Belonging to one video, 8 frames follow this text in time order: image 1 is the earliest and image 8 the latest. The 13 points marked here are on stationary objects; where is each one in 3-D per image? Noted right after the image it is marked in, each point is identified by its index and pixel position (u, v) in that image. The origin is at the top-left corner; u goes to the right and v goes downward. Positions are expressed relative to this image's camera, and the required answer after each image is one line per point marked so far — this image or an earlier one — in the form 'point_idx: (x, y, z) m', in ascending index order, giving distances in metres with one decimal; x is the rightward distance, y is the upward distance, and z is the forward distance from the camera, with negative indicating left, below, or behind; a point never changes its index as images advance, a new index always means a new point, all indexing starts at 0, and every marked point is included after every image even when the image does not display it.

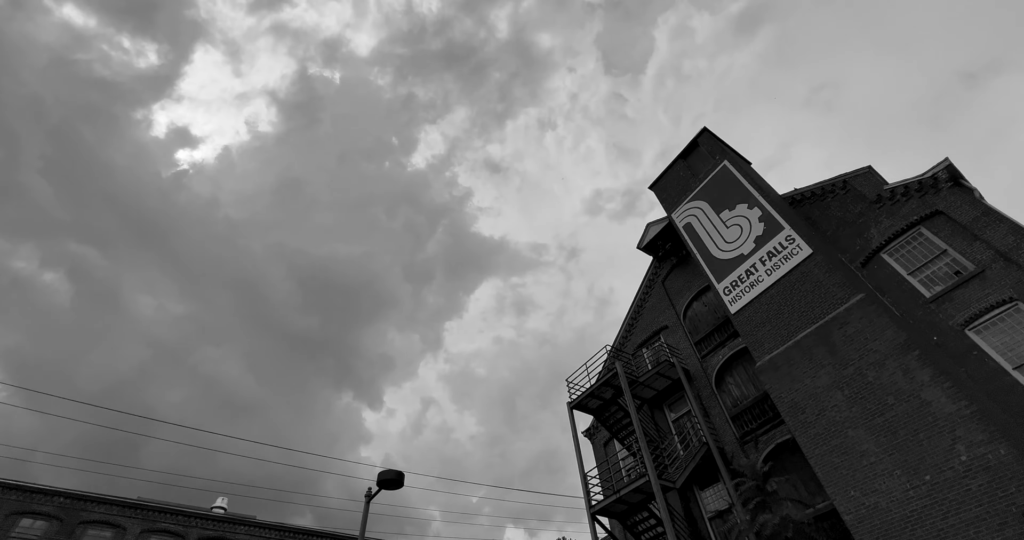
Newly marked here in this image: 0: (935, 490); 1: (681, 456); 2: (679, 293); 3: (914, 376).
0: (+8.3, -4.3, +8.9) m
1: (+5.7, -6.3, +15.2) m
2: (+7.1, -1.0, +19.3) m
3: (+8.7, -2.3, +9.8) m
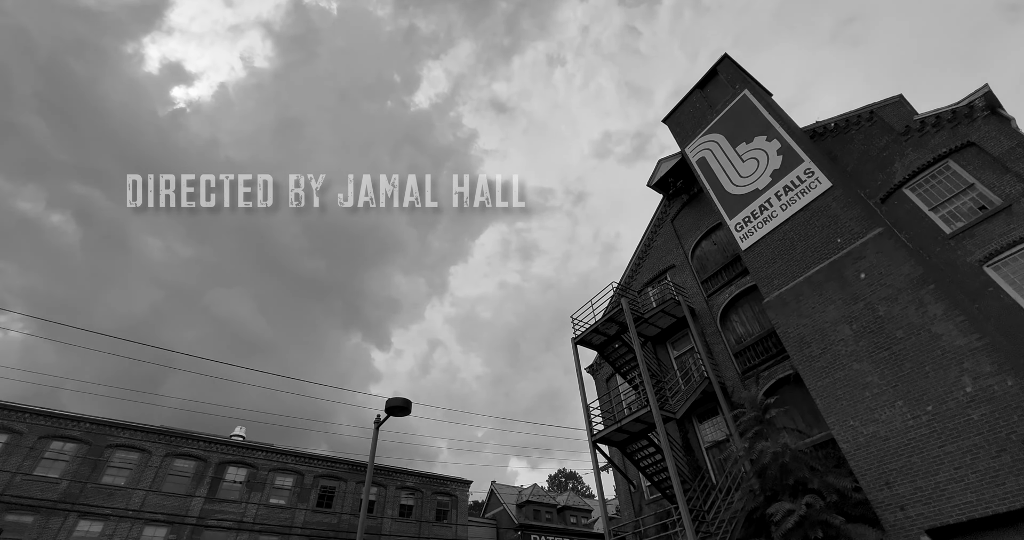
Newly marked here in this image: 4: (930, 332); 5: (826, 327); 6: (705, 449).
0: (+8.4, -3.0, +9.0) m
1: (+5.8, -4.1, +15.6) m
2: (+7.4, +1.6, +18.9) m
3: (+8.9, -0.9, +9.7) m
4: (+8.8, -1.3, +9.5) m
5: (+7.8, -1.4, +11.2) m
6: (+6.6, -6.1, +15.5) m
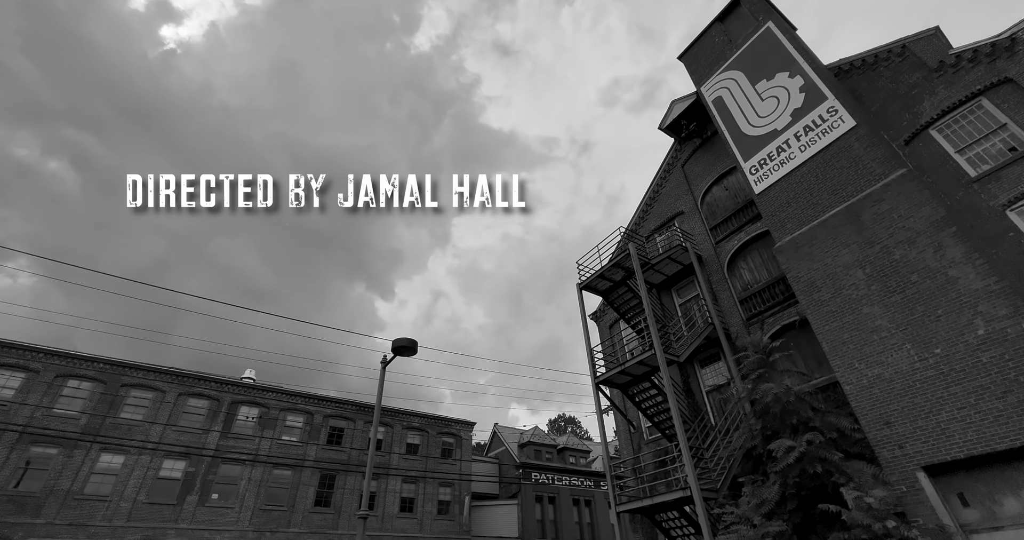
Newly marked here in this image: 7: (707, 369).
0: (+8.5, -1.8, +9.0) m
1: (+6.0, -2.3, +15.7) m
2: (+7.6, +3.8, +18.4) m
3: (+9.0, +0.3, +9.4) m
4: (+8.9, -0.1, +9.3) m
5: (+7.9, 0.0, +11.0) m
6: (+6.7, -4.3, +15.8) m
7: (+7.0, -3.5, +16.2) m
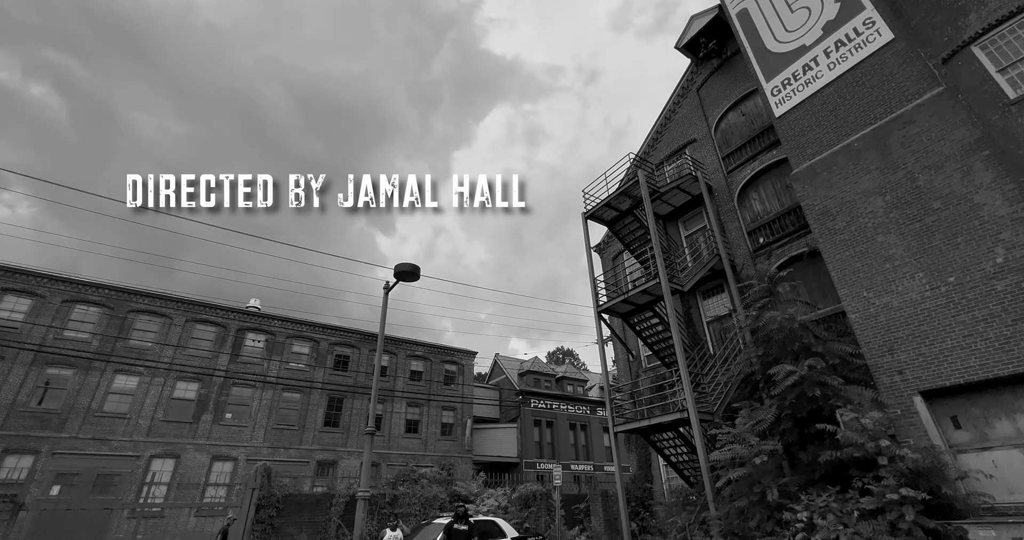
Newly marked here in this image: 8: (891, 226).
0: (+8.6, -0.4, +8.8) m
1: (+6.1, +0.1, +15.5) m
2: (+7.8, +6.5, +17.3) m
3: (+9.1, +1.8, +9.0) m
4: (+9.1, +1.3, +8.9) m
5: (+8.1, +1.7, +10.6) m
6: (+6.8, -1.8, +15.9) m
7: (+7.1, -1.1, +16.2) m
8: (+8.3, +1.0, +9.9) m
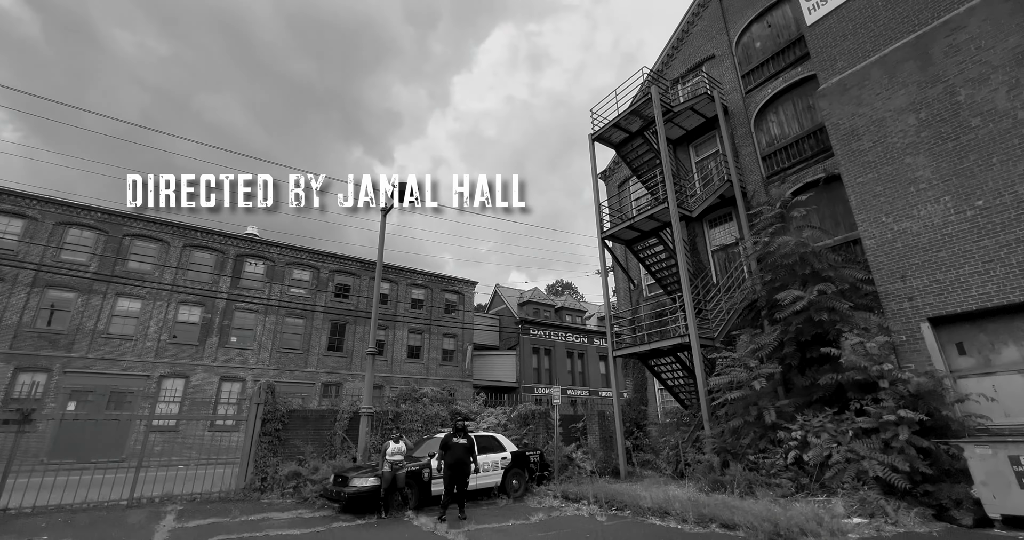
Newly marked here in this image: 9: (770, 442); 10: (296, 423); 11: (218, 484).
0: (+8.7, +1.0, +8.4) m
1: (+6.2, +2.5, +14.9) m
2: (+7.9, +9.0, +15.8) m
3: (+9.2, +3.2, +8.2) m
4: (+9.1, +2.7, +8.2) m
5: (+8.1, +3.3, +9.8) m
6: (+6.9, +0.7, +15.6) m
7: (+7.1, +1.4, +15.8) m
8: (+8.4, +2.5, +9.3) m
9: (+5.1, -3.4, +9.1) m
10: (-5.4, -3.8, +11.3) m
11: (-6.8, -5.0, +10.4) m
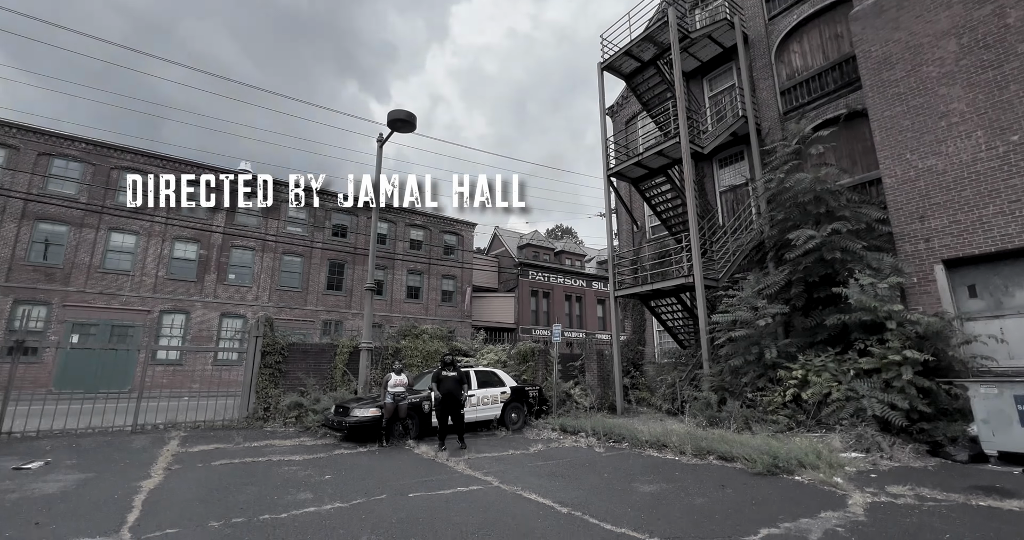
0: (+8.8, +2.1, +7.9) m
1: (+6.3, +4.4, +14.2) m
2: (+8.1, +11.0, +14.3) m
3: (+9.3, +4.2, +7.5) m
4: (+9.2, +3.8, +7.5) m
5: (+8.2, +4.5, +9.0) m
6: (+6.9, +2.6, +15.1) m
7: (+7.2, +3.4, +15.2) m
8: (+8.5, +3.7, +8.6) m
9: (+5.1, -2.2, +9.1) m
10: (-5.4, -2.2, +11.3) m
11: (-6.8, -3.4, +10.6) m
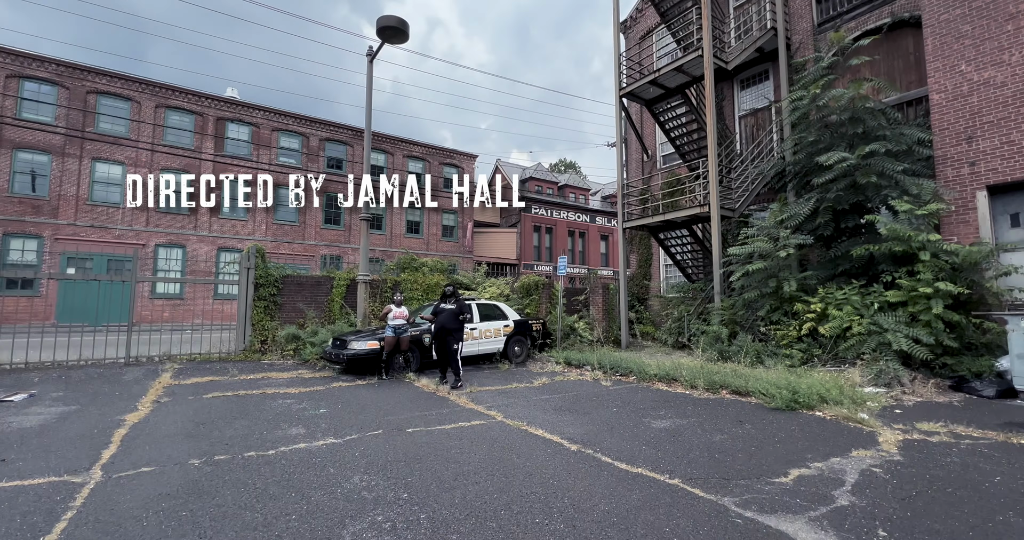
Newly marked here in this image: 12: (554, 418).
0: (+8.8, +3.2, +6.9) m
1: (+6.4, +6.4, +12.8) m
2: (+8.2, +12.9, +12.0) m
3: (+9.4, +5.3, +6.2) m
4: (+9.3, +4.8, +6.3) m
5: (+8.3, +5.8, +7.7) m
6: (+7.0, +4.8, +14.0) m
7: (+7.3, +5.5, +13.9) m
8: (+8.6, +4.9, +7.4) m
9: (+5.2, -0.8, +8.7) m
10: (-5.3, -0.5, +10.9) m
11: (-6.7, -1.8, +10.4) m
12: (+0.5, -1.7, +5.2) m
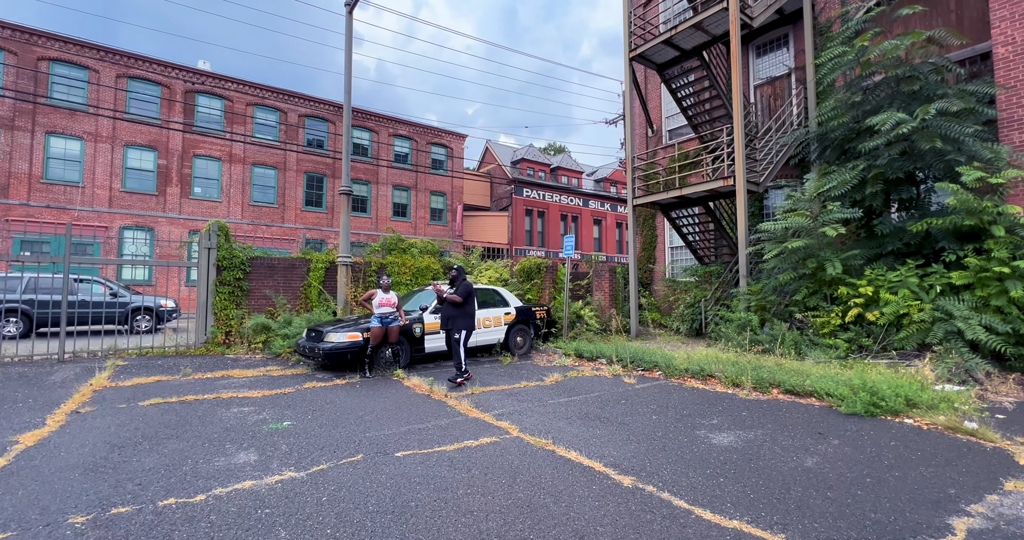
0: (+8.9, +3.5, +5.8) m
1: (+6.3, +6.9, +11.6) m
2: (+8.2, +13.4, +10.7) m
3: (+9.5, +5.6, +5.1) m
4: (+9.4, +5.1, +5.2) m
5: (+8.4, +6.2, +6.6) m
6: (+6.9, +5.3, +12.8) m
7: (+7.2, +6.0, +12.8) m
8: (+8.7, +5.3, +6.3) m
9: (+5.3, -0.5, +7.7) m
10: (-5.3, -0.1, +9.6) m
11: (-6.7, -1.4, +9.0) m
12: (+0.6, -1.4, +4.1) m
